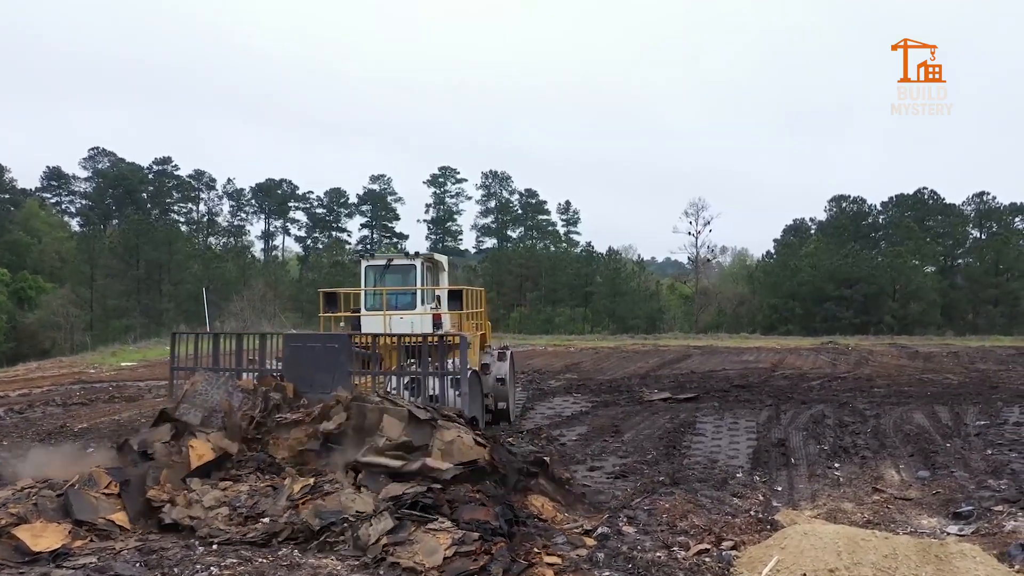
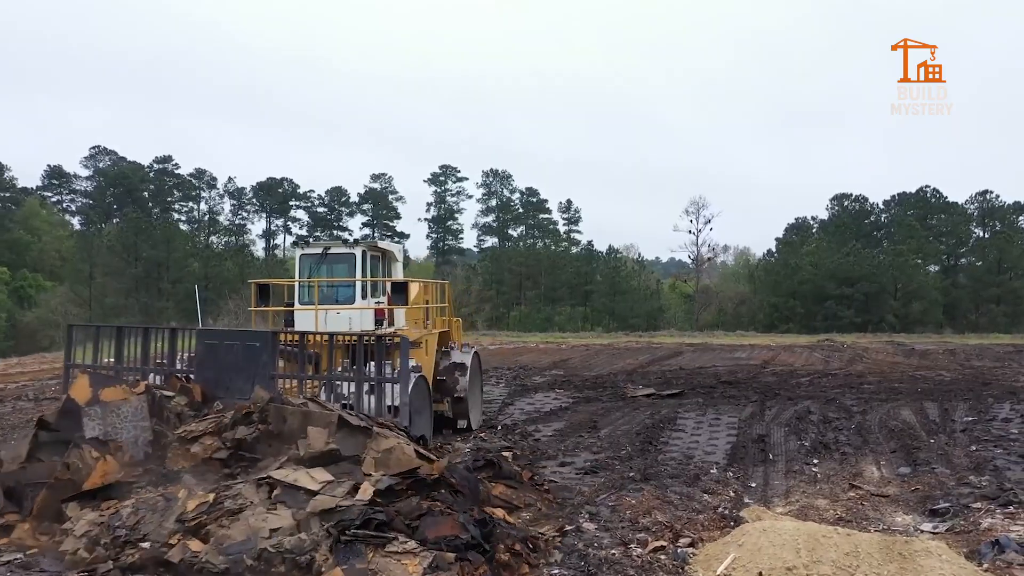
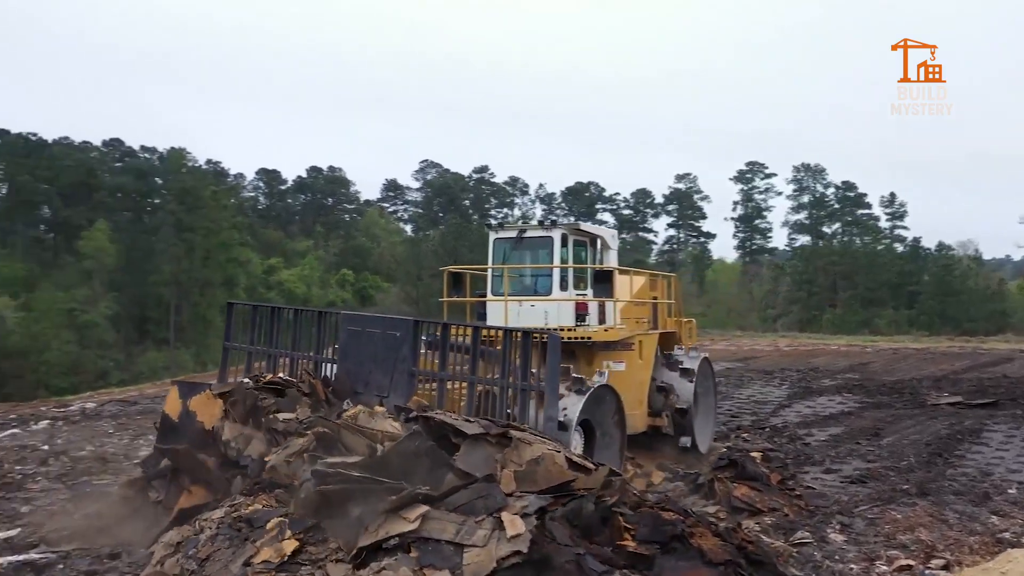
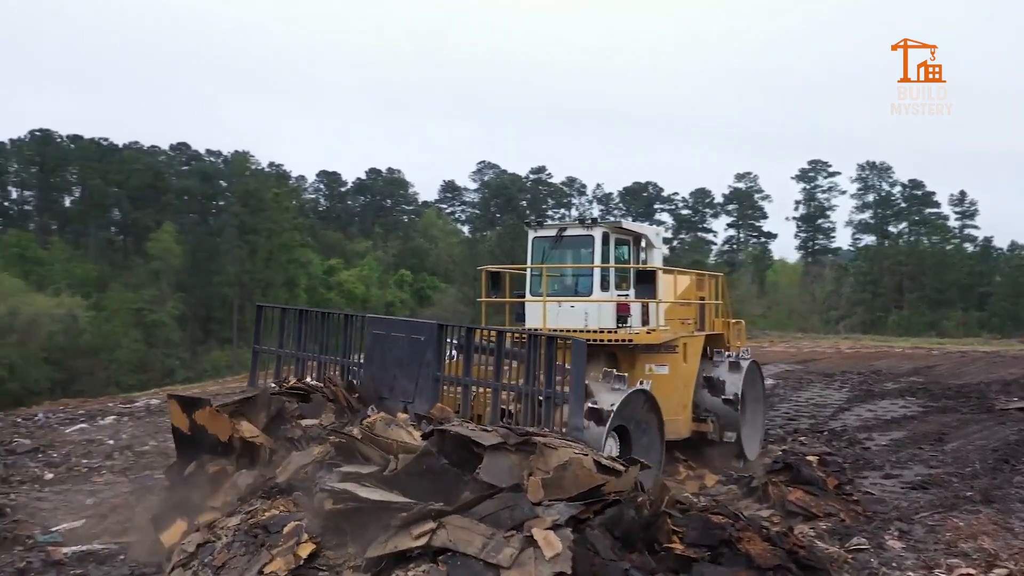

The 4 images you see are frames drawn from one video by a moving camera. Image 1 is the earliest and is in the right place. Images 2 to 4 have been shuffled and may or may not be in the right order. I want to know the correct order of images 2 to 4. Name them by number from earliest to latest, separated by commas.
2, 3, 4
